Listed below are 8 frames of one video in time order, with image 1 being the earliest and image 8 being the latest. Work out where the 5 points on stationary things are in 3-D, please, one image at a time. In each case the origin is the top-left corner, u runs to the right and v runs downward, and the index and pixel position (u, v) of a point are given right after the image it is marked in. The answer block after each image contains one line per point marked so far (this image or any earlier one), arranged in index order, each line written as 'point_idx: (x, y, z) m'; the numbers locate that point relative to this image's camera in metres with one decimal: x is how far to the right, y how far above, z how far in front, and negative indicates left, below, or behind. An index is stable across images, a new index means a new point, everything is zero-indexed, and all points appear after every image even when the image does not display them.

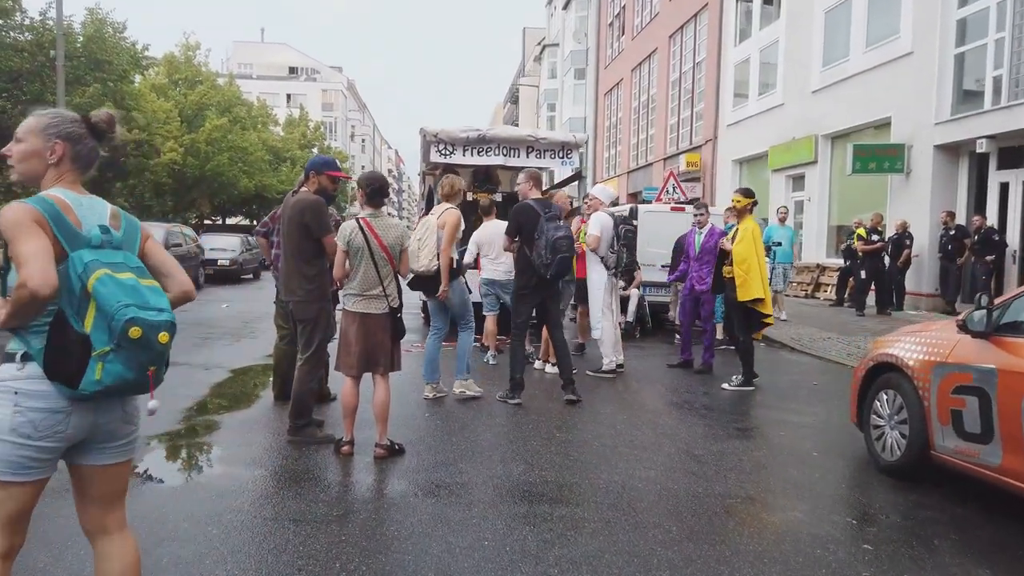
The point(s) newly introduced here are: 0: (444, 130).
0: (-0.9, +2.2, +11.3) m
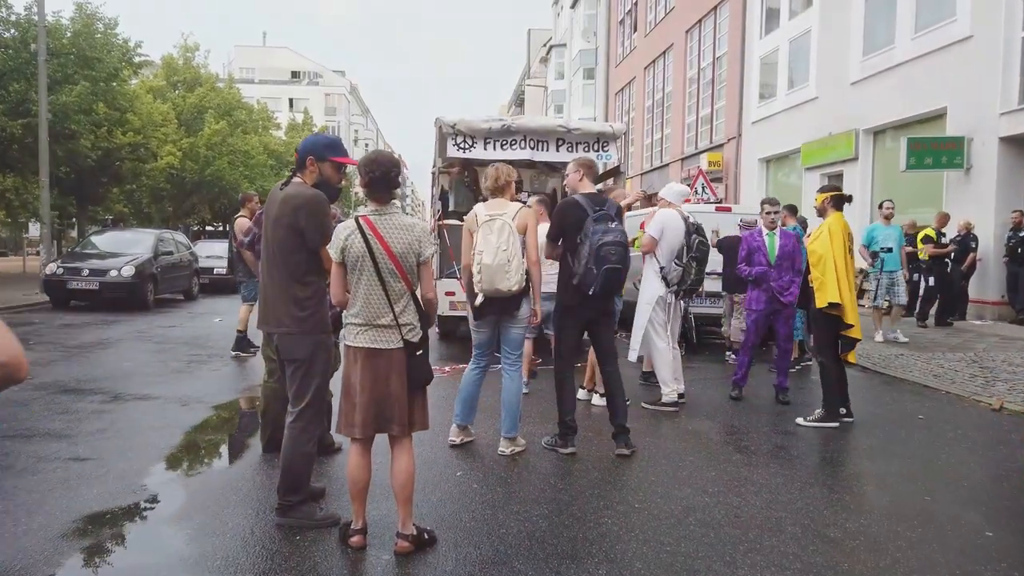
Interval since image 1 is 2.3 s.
0: (-0.6, +2.0, +9.9) m
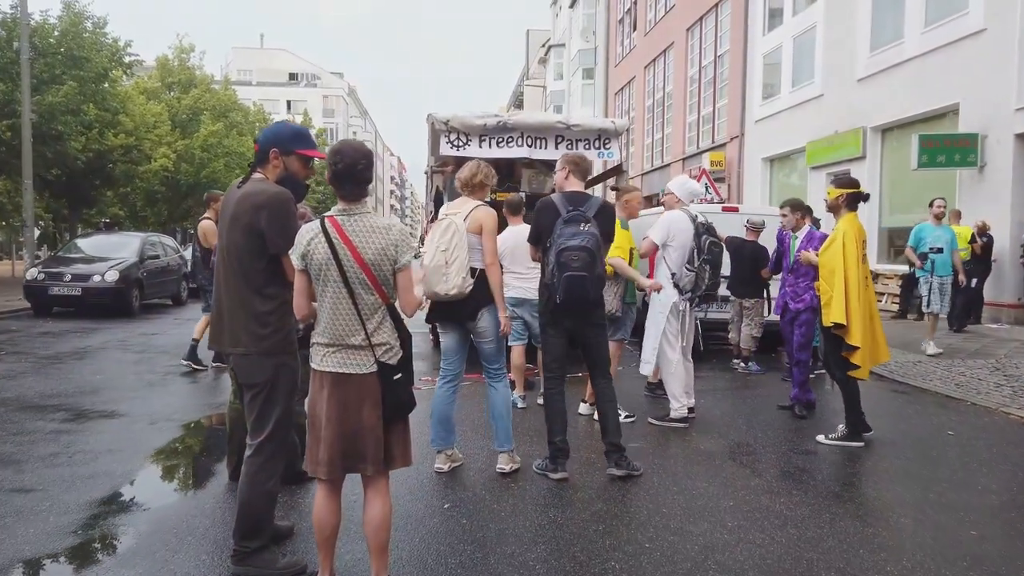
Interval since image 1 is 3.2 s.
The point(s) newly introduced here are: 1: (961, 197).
0: (-0.6, +2.0, +9.4) m
1: (+8.0, +1.6, +14.6) m
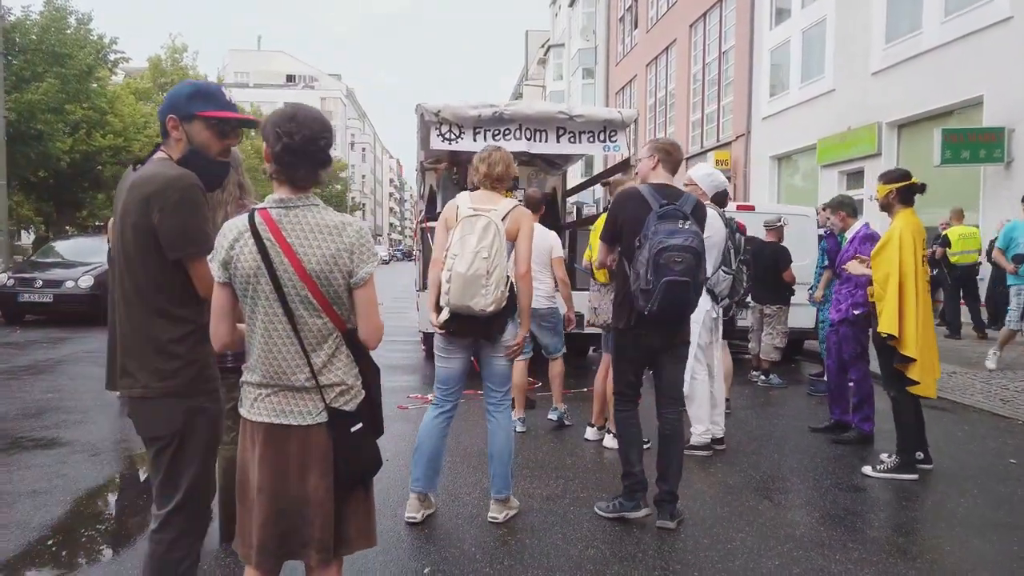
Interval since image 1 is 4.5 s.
0: (-0.7, +1.9, +8.6) m
1: (+8.0, +1.6, +13.8) m
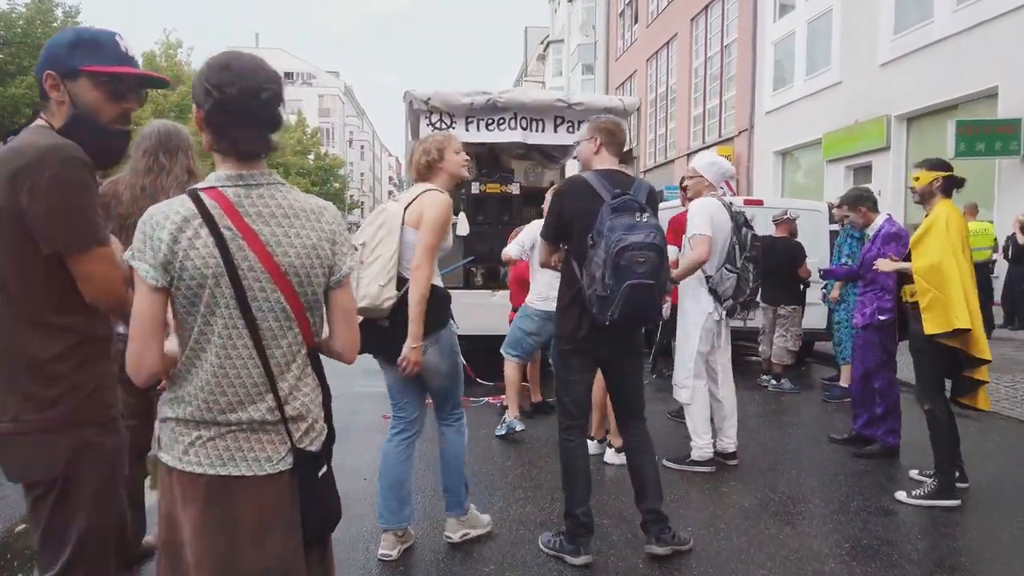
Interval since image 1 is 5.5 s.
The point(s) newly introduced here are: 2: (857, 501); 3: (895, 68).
0: (-0.7, +1.9, +8.1) m
1: (+8.0, +1.6, +13.3) m
2: (+1.9, -1.2, +4.6) m
3: (+7.7, +4.4, +16.4) m
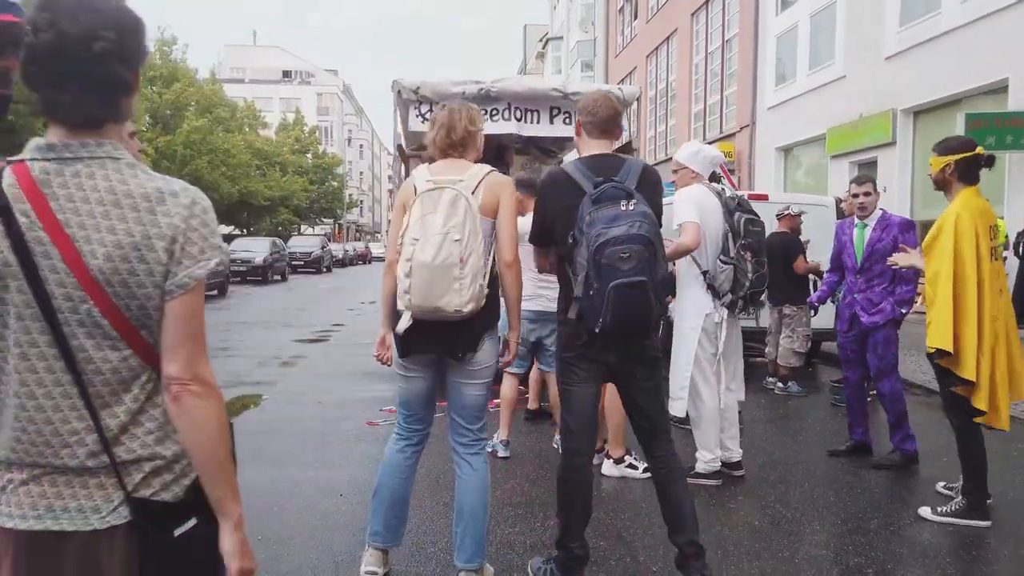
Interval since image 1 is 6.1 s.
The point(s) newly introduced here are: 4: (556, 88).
0: (-0.8, +1.9, +7.7) m
1: (+7.9, +1.6, +12.9) m
2: (+1.9, -1.2, +4.2) m
3: (+7.6, +4.4, +16.0) m
4: (+0.4, +1.9, +7.9) m
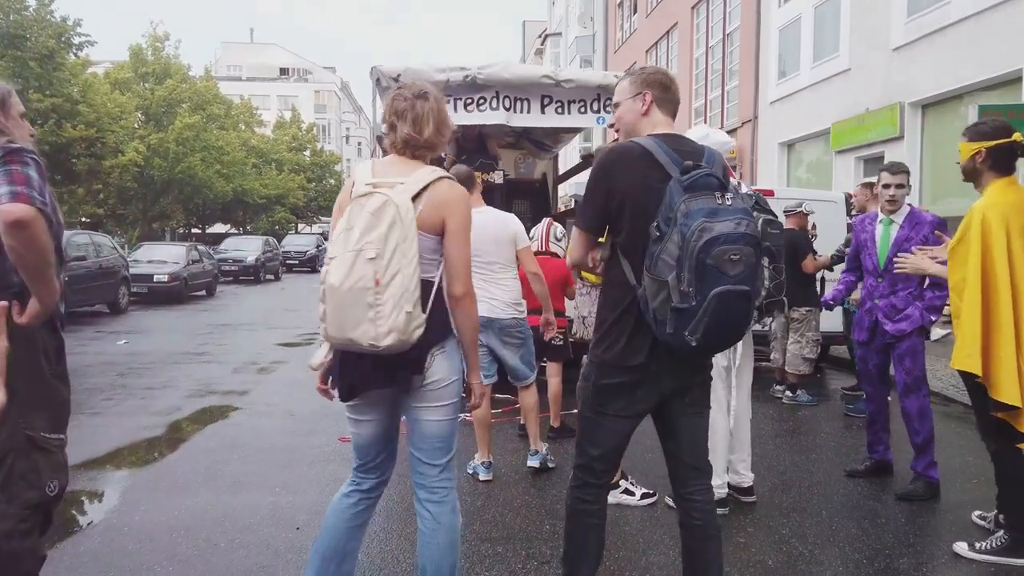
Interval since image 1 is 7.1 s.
0: (-0.9, +1.9, +7.2) m
1: (+7.8, +1.6, +12.4) m
2: (+1.8, -1.2, +3.7) m
3: (+7.5, +4.5, +15.4) m
4: (+0.3, +1.9, +7.4) m
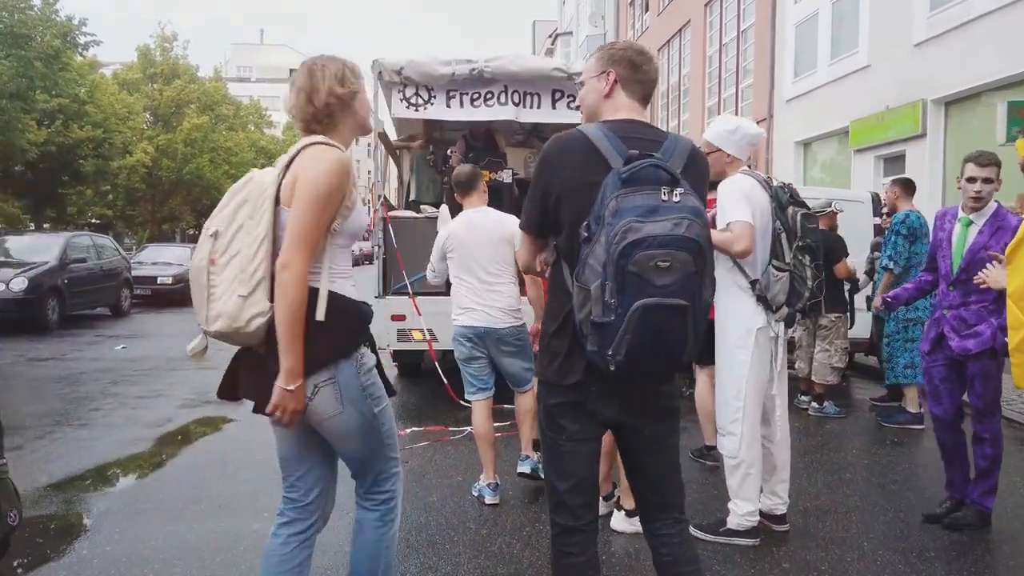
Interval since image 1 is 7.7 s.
0: (-0.8, +1.9, +6.8) m
1: (+7.9, +1.6, +11.9) m
2: (+1.8, -1.2, +3.3) m
3: (+7.7, +4.4, +15.0) m
4: (+0.4, +1.9, +7.0) m
